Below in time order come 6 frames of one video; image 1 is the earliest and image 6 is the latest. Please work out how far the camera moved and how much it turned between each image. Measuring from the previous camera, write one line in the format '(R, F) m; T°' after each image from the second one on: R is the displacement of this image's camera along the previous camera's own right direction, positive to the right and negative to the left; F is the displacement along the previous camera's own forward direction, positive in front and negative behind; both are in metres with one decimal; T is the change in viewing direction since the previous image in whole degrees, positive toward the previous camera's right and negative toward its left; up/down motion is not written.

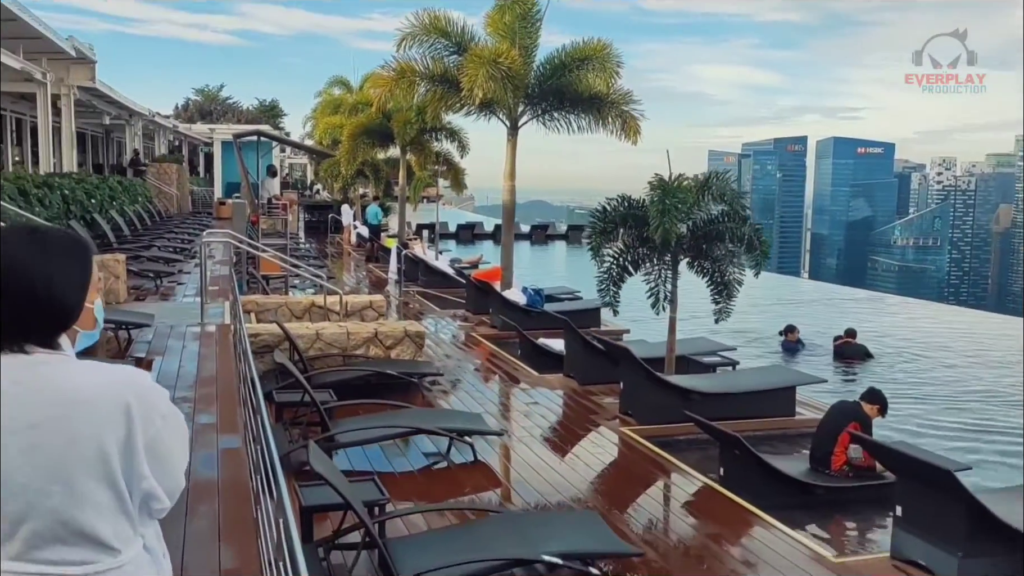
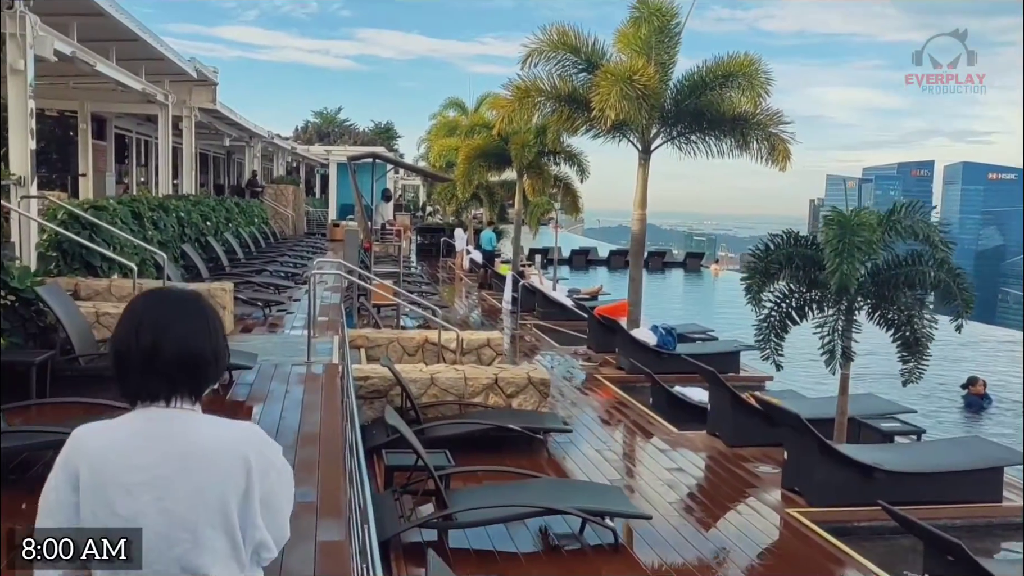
(-0.2, +0.9) m; -7°
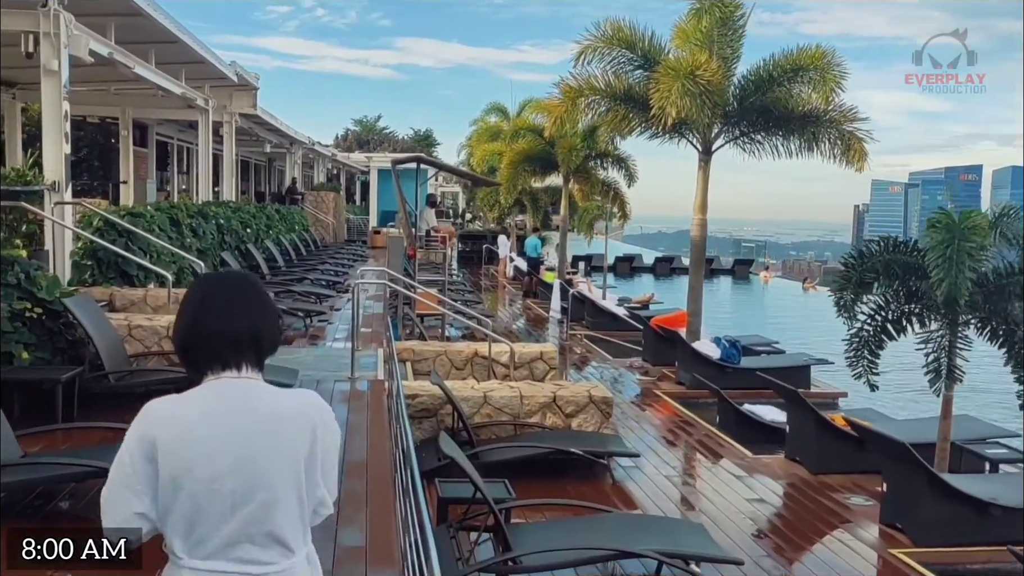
(-0.2, +0.5) m; -2°
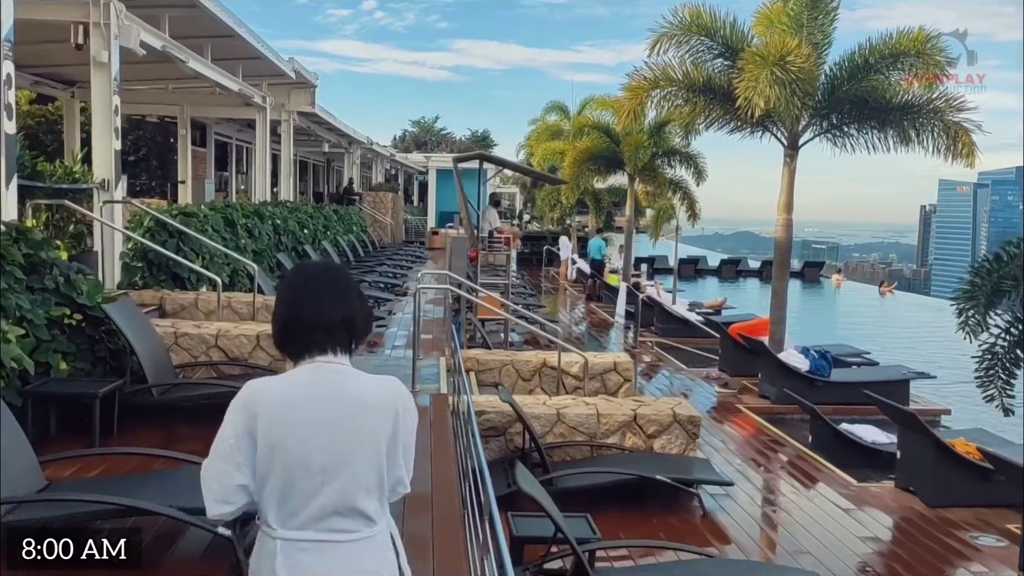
(-0.1, +0.6) m; -3°
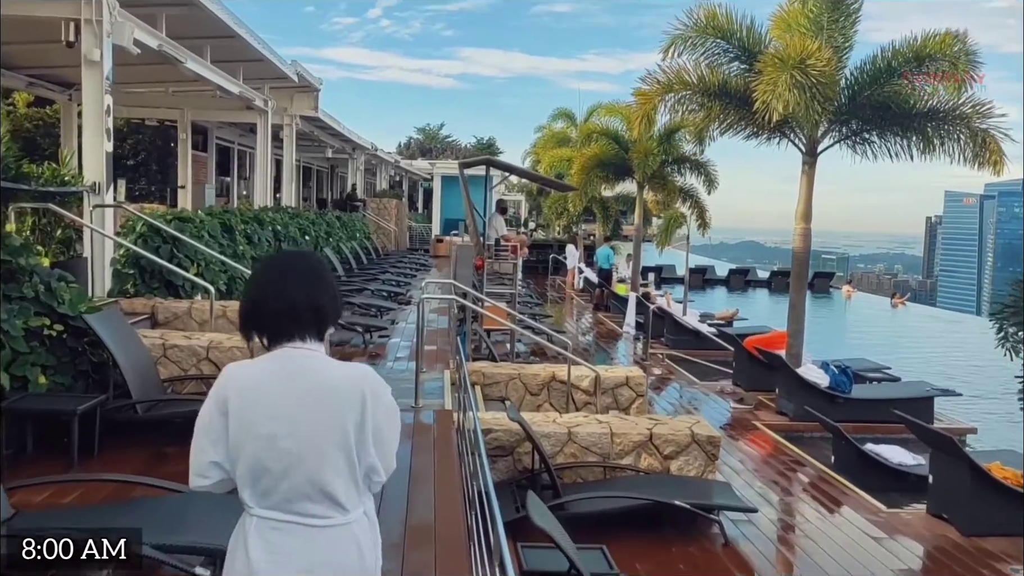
(0.0, +0.3) m; 0°
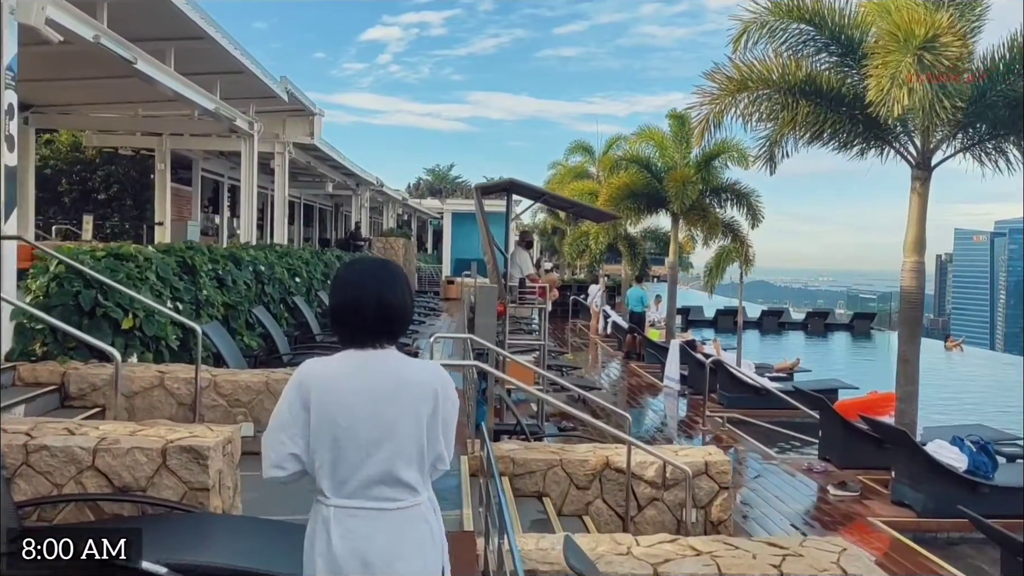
(-0.2, +1.8) m; -1°
